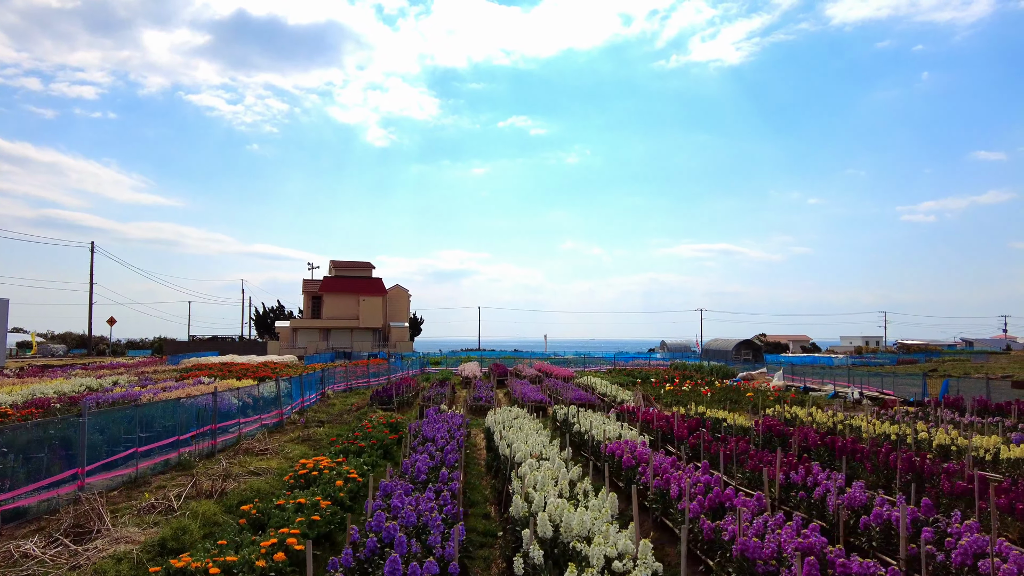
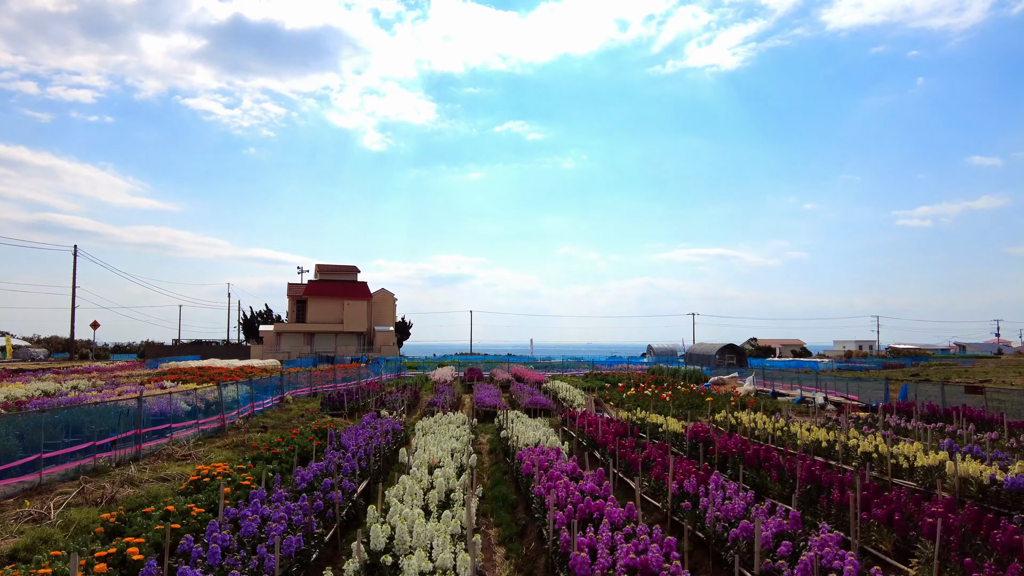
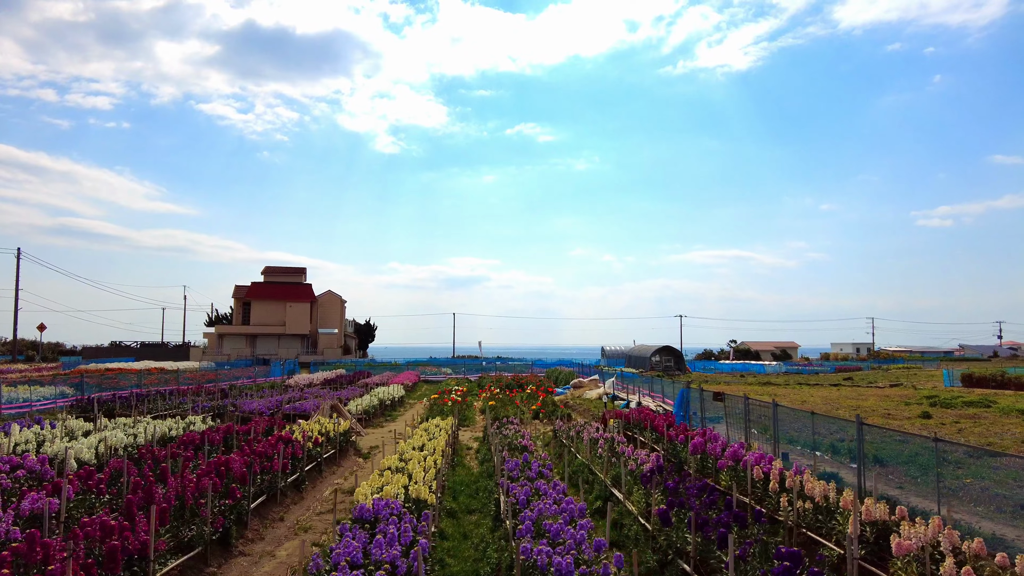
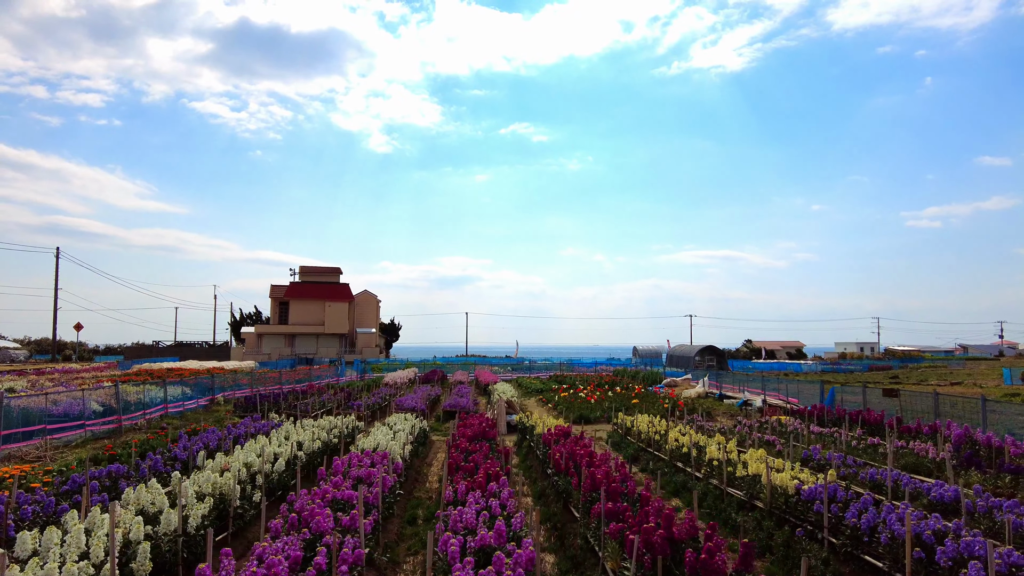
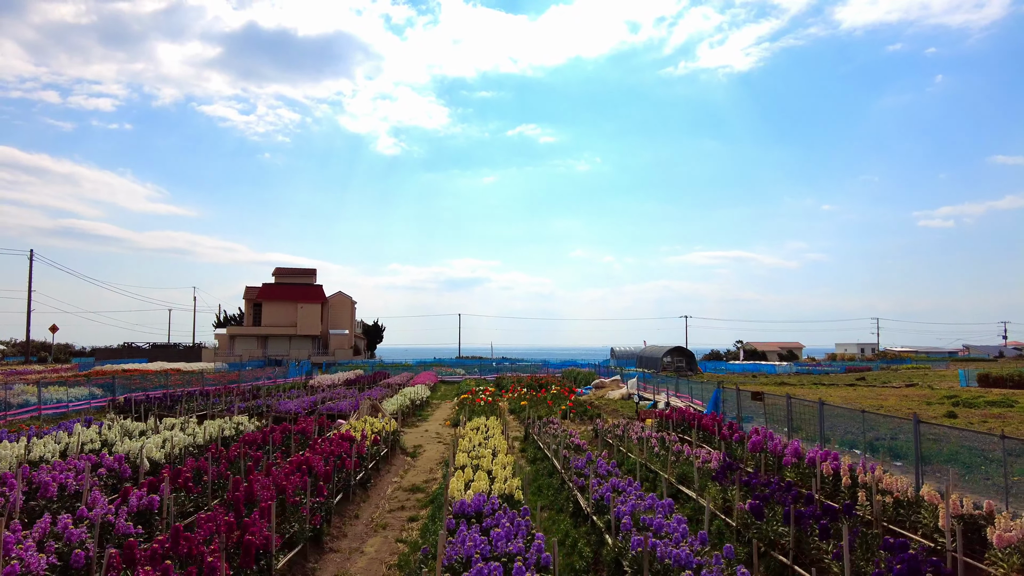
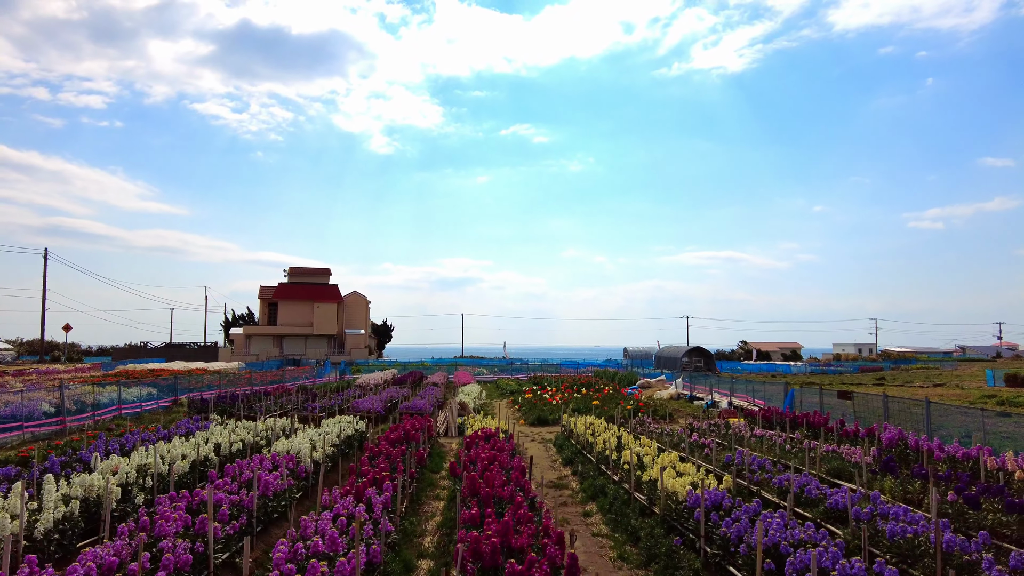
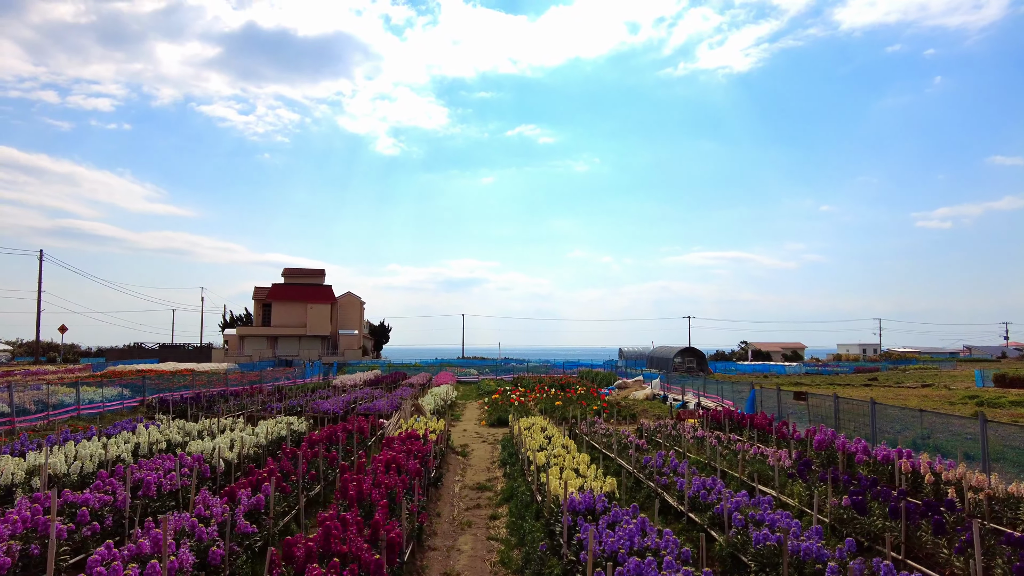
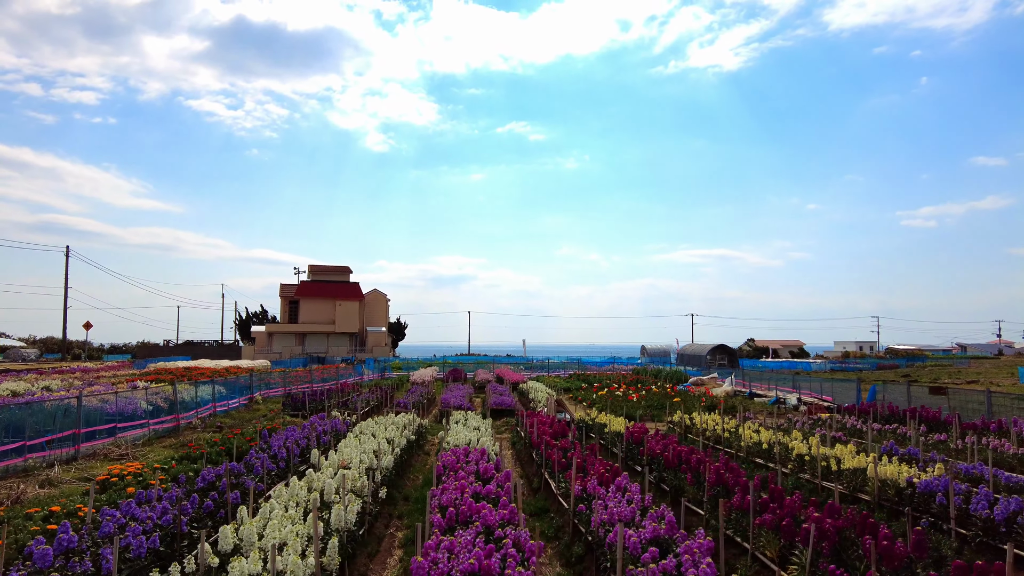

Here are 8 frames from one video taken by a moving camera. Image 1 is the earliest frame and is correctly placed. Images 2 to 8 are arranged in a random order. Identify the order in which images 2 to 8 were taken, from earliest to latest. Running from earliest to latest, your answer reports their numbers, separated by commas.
2, 8, 4, 6, 7, 5, 3
